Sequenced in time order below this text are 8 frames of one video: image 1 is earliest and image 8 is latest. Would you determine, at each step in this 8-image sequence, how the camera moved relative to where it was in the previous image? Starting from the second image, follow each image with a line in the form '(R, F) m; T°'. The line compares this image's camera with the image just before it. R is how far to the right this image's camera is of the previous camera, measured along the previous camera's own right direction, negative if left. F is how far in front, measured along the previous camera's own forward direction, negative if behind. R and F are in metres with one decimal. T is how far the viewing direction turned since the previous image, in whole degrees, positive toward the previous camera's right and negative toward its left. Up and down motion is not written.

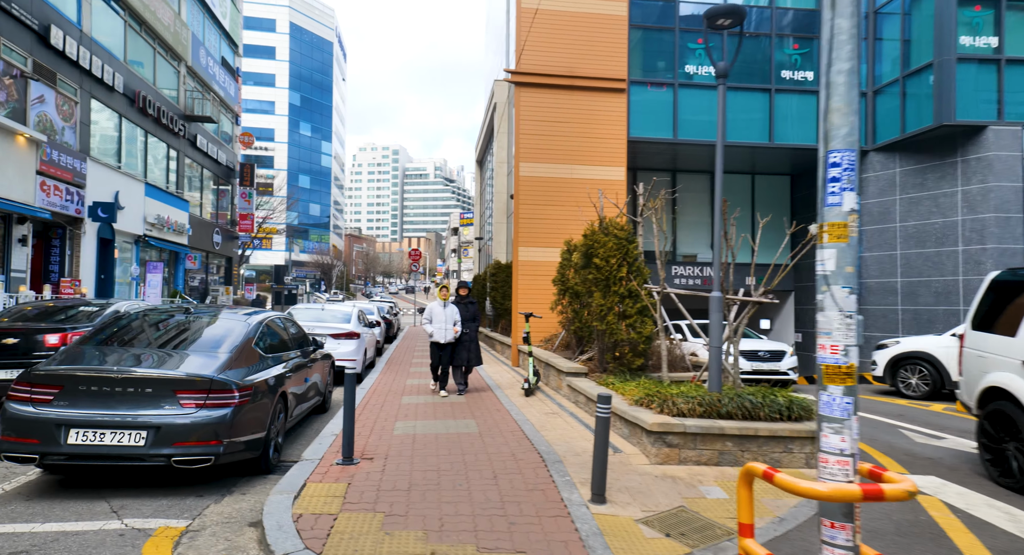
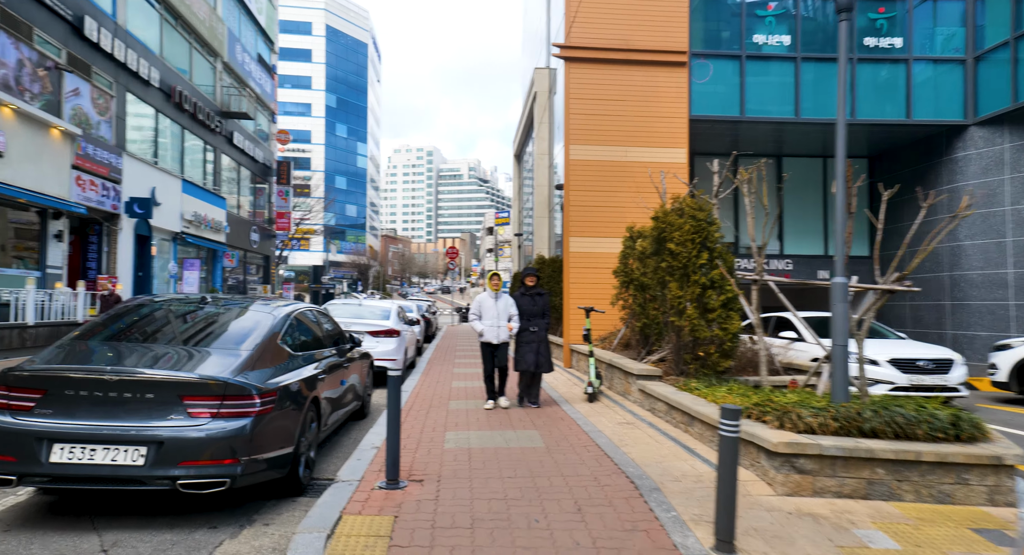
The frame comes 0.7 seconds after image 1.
(-0.4, +1.1) m; -3°
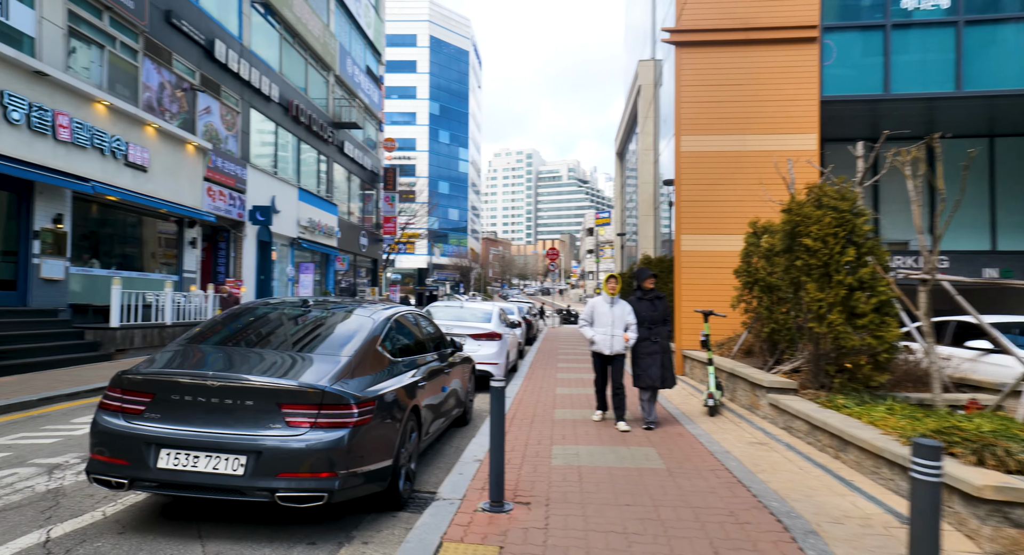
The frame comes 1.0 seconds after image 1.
(-0.1, +0.5) m; -10°
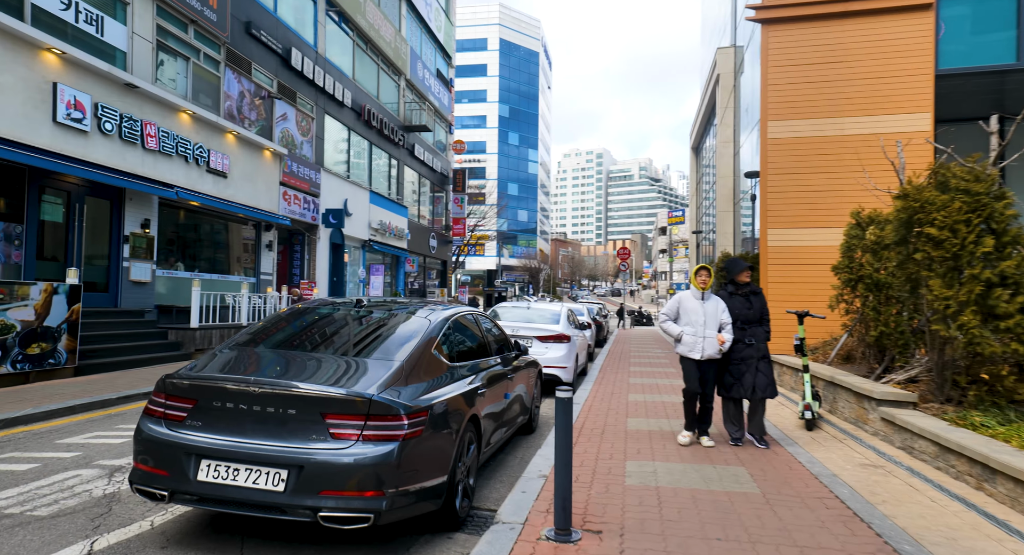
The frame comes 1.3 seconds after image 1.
(0.0, +0.5) m; -7°
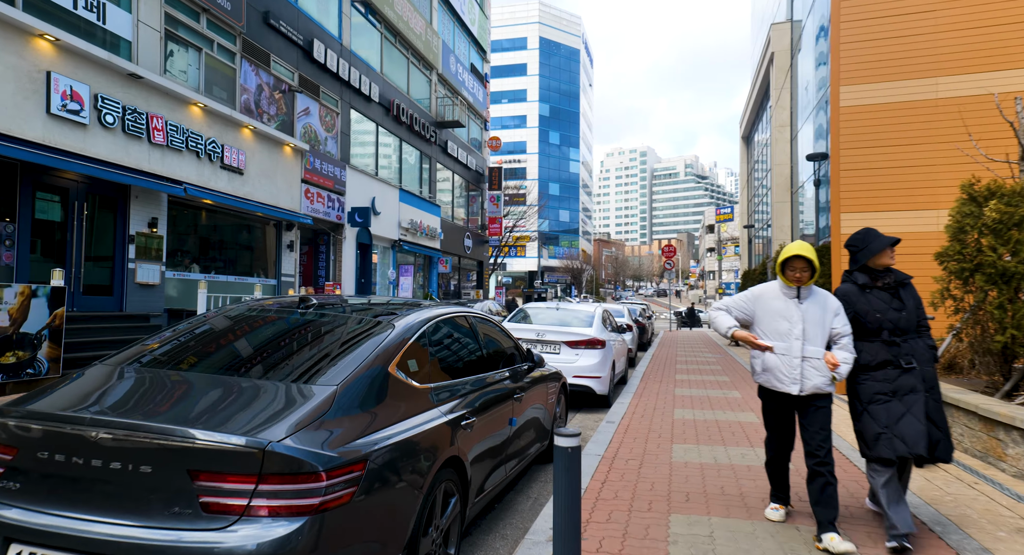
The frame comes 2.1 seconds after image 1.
(+0.3, +1.3) m; -5°
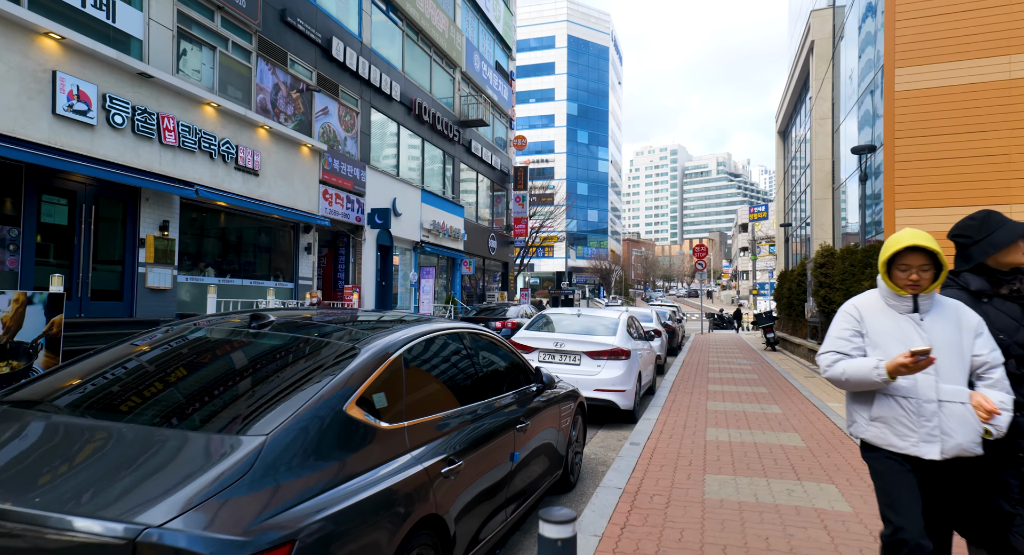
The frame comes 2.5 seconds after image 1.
(+0.2, +0.6) m; -3°
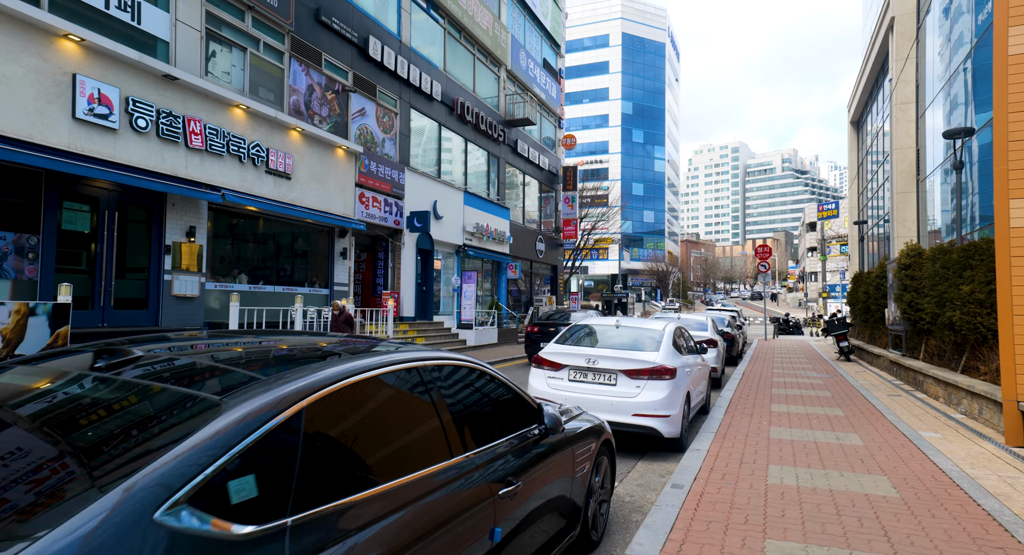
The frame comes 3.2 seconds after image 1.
(+0.4, +0.9) m; -6°
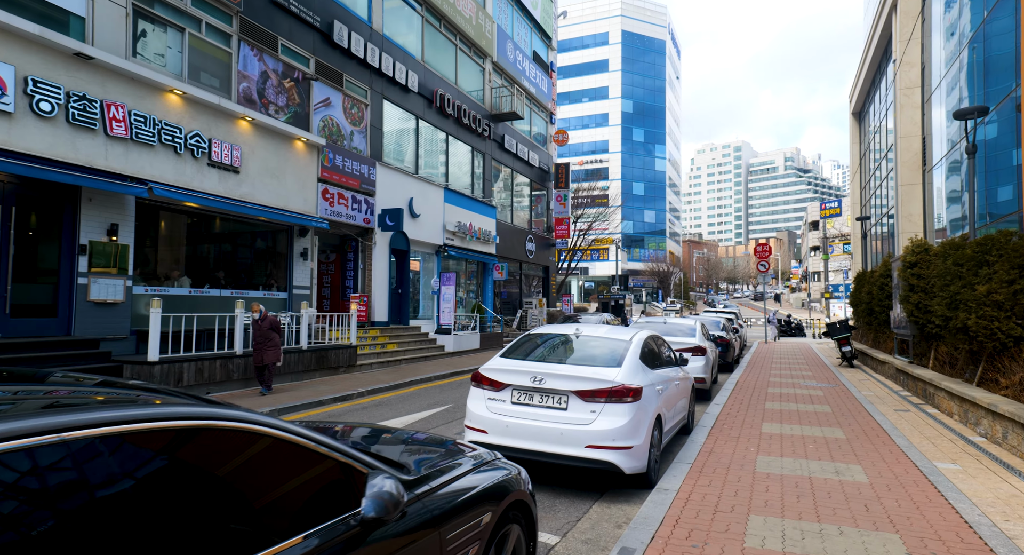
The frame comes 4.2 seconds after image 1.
(+0.8, +1.2) m; 0°
